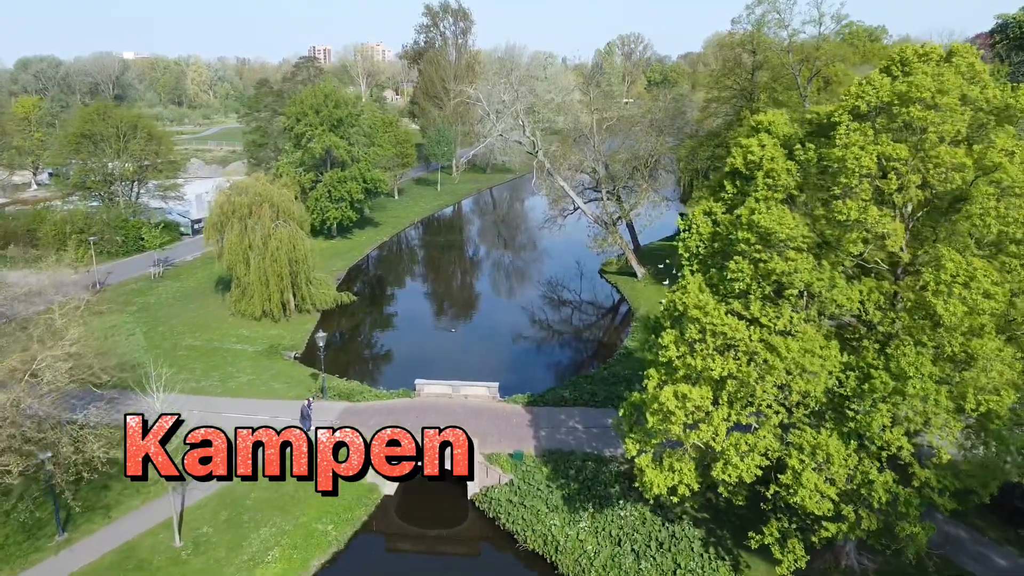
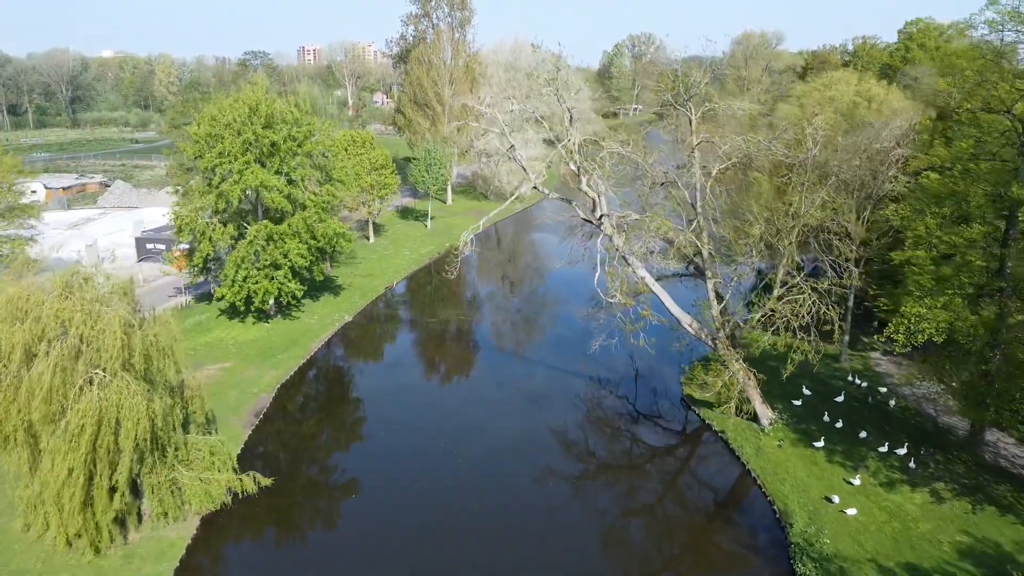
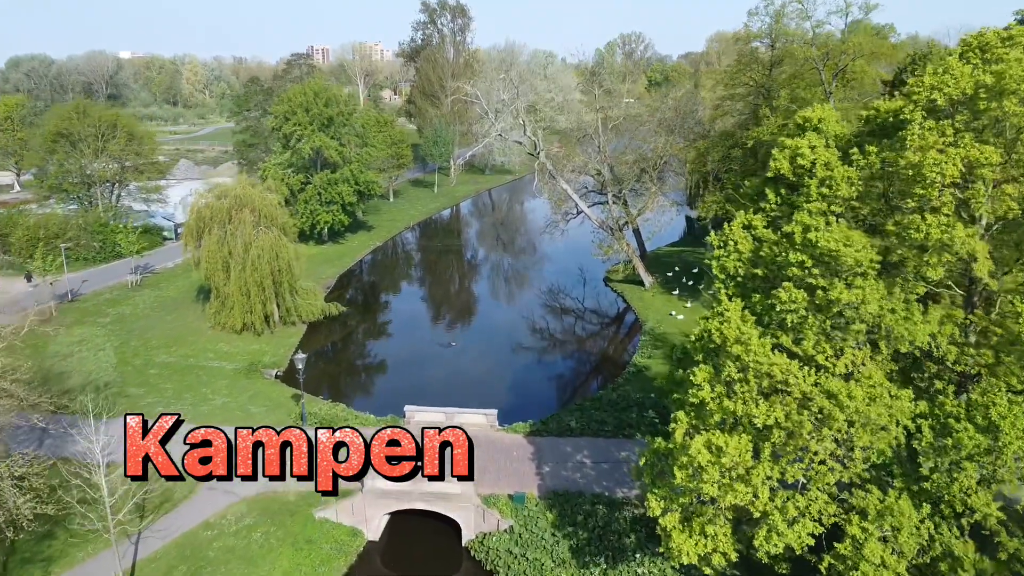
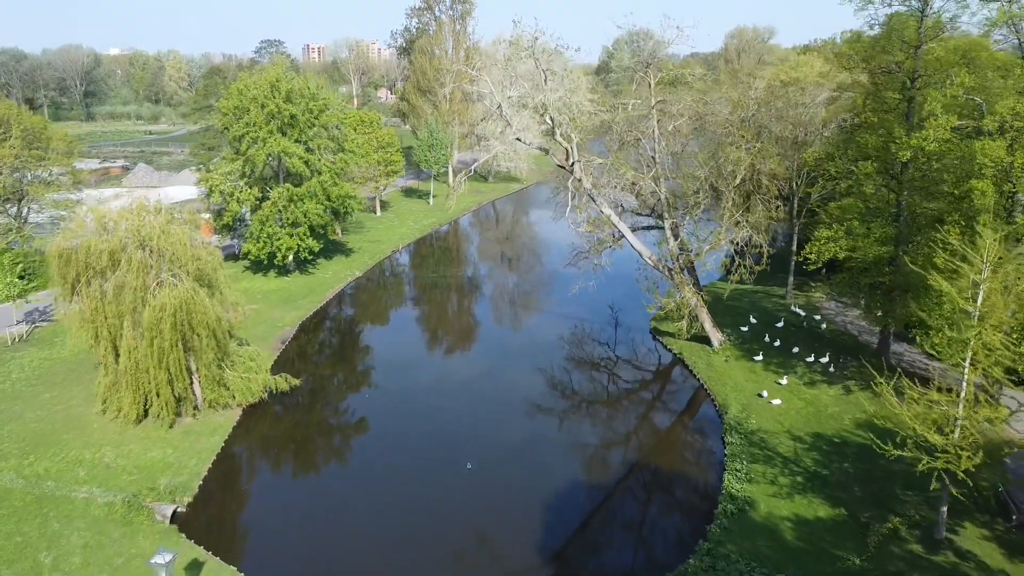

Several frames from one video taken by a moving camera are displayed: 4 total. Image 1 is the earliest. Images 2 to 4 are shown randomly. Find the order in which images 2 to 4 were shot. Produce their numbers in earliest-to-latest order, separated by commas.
3, 4, 2
